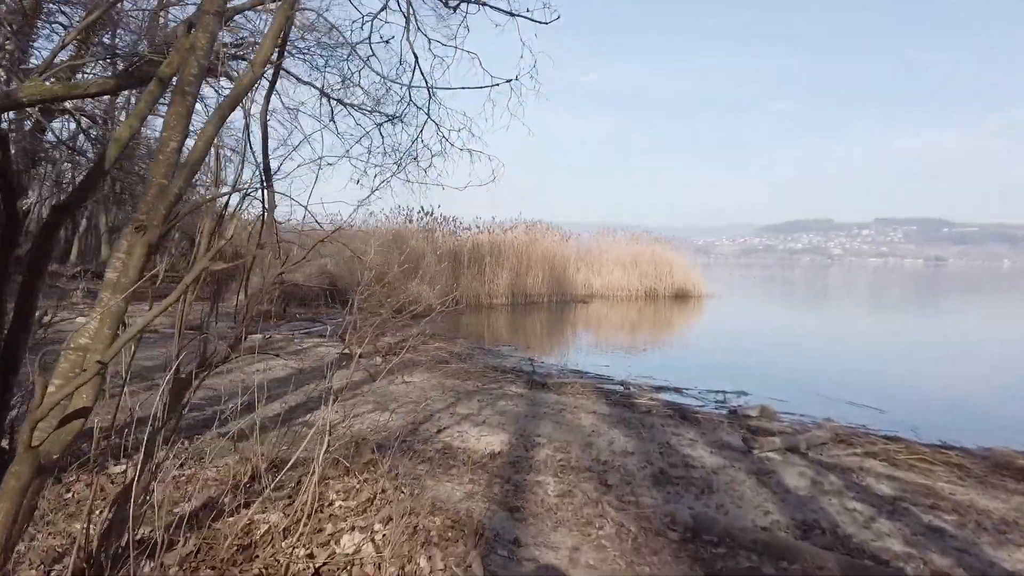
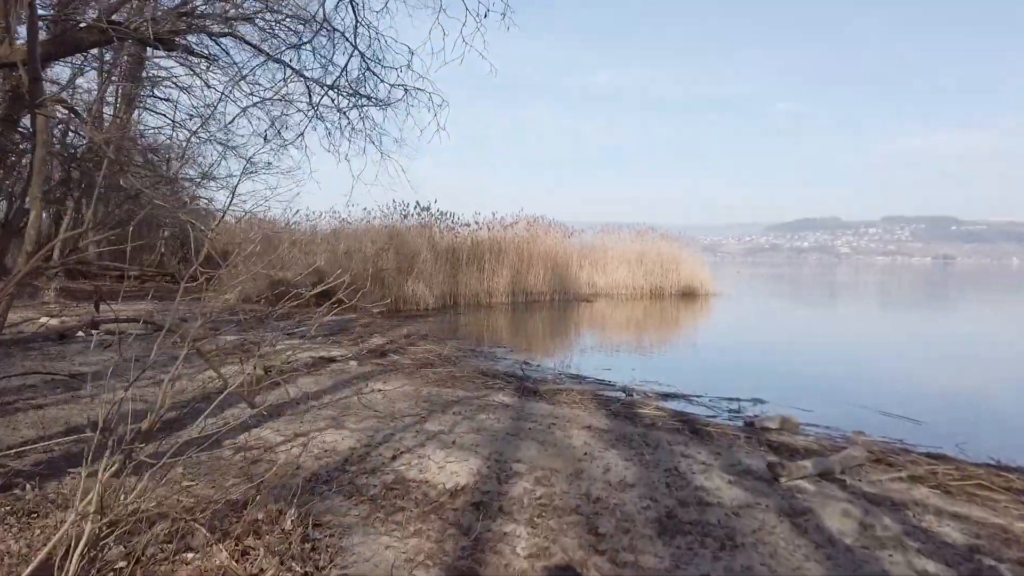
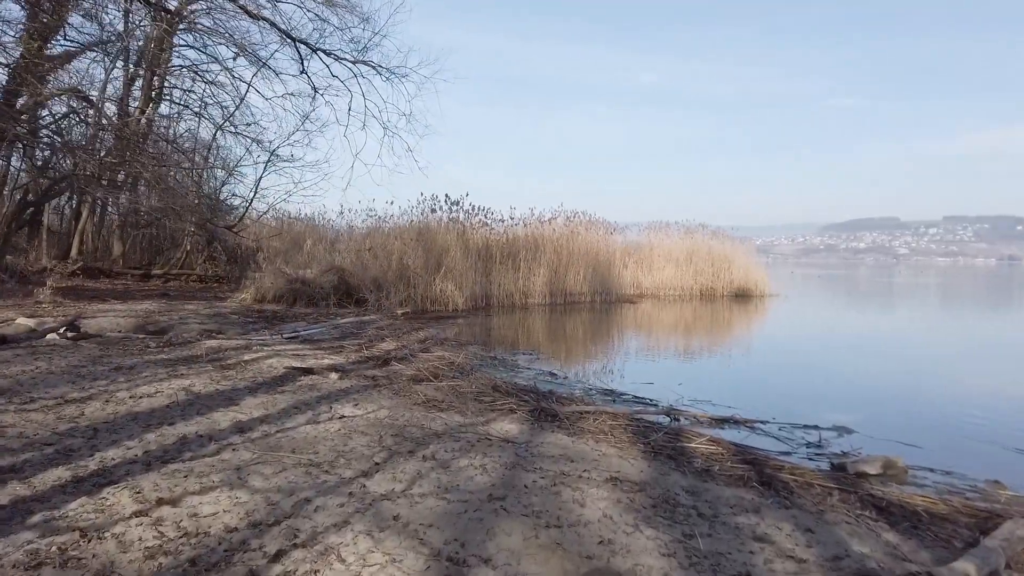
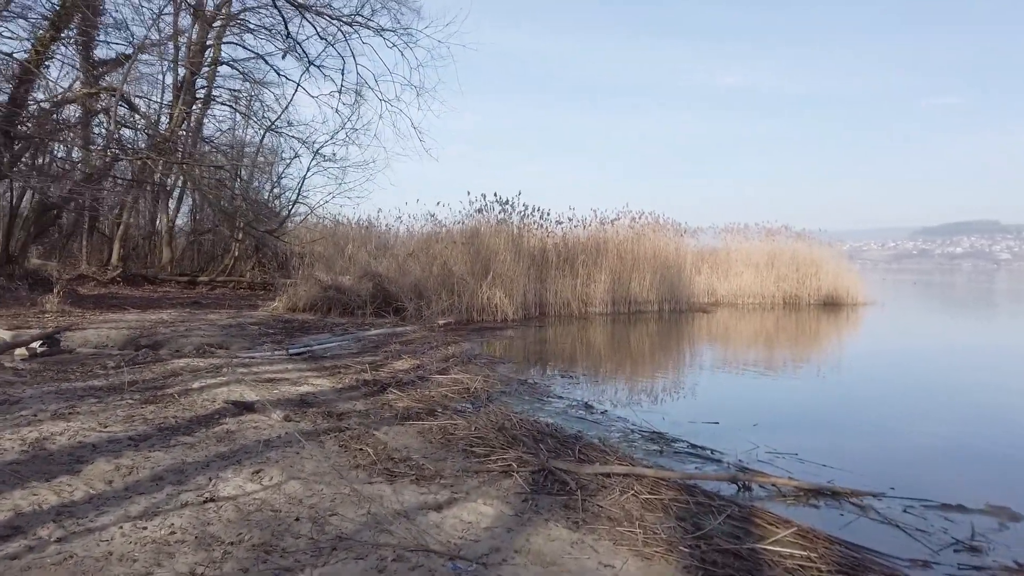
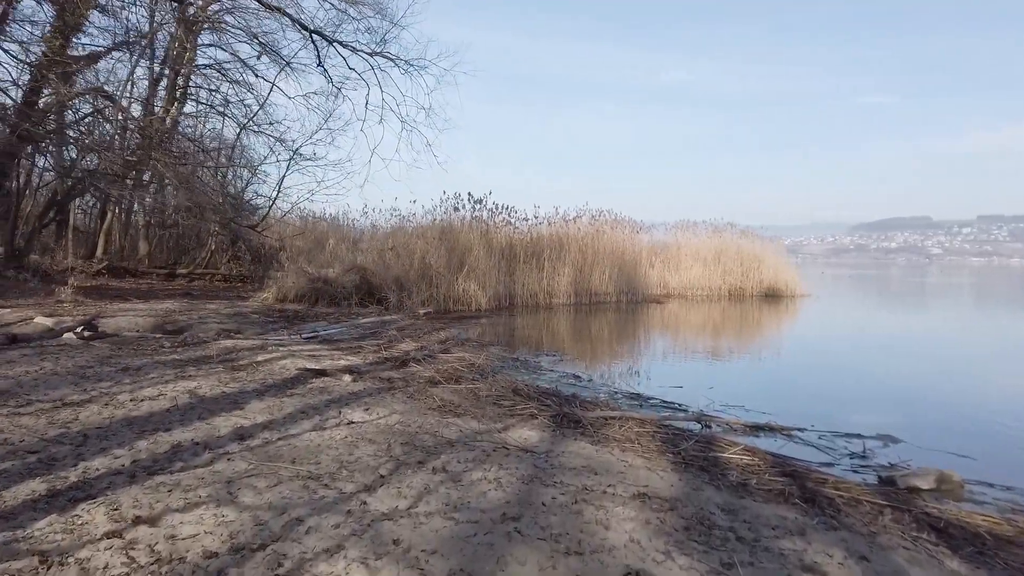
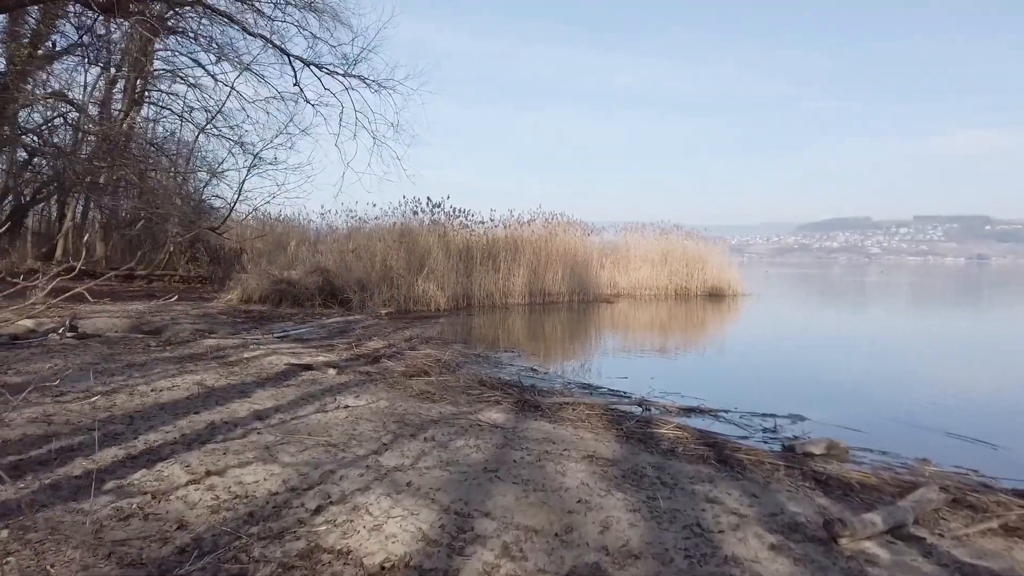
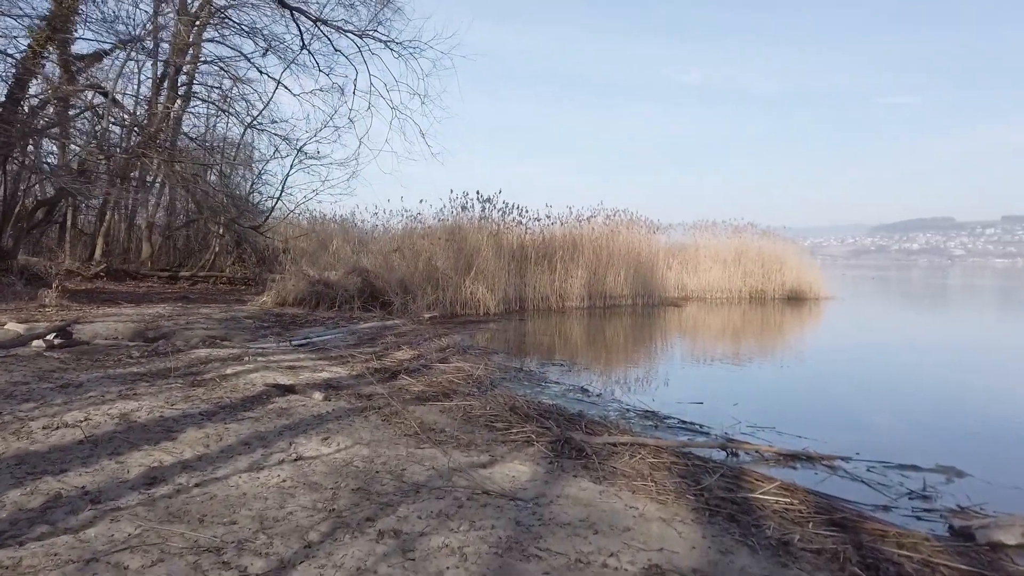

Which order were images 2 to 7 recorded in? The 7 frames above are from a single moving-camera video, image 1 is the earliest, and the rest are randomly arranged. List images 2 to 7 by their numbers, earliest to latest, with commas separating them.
2, 6, 3, 5, 7, 4
